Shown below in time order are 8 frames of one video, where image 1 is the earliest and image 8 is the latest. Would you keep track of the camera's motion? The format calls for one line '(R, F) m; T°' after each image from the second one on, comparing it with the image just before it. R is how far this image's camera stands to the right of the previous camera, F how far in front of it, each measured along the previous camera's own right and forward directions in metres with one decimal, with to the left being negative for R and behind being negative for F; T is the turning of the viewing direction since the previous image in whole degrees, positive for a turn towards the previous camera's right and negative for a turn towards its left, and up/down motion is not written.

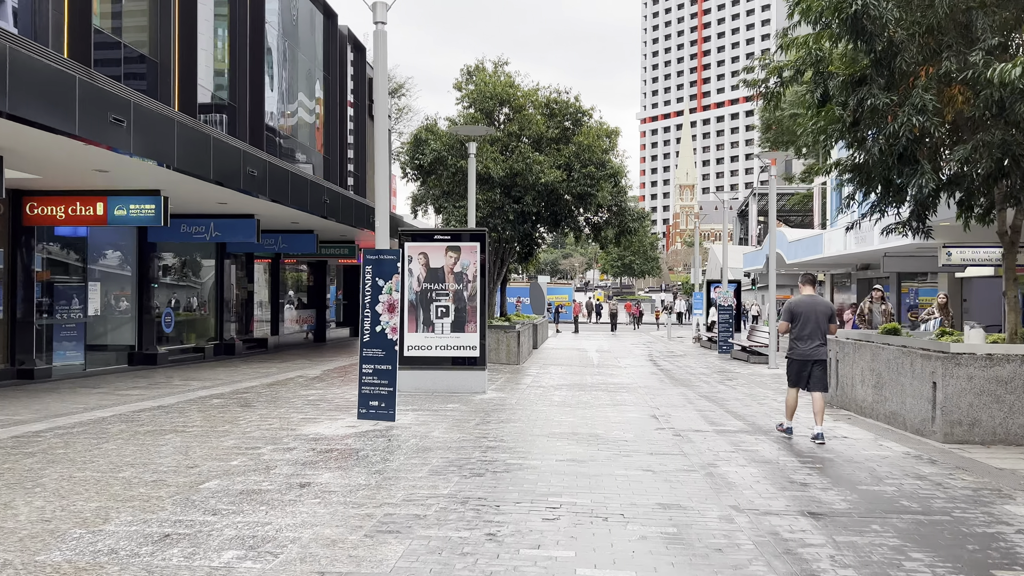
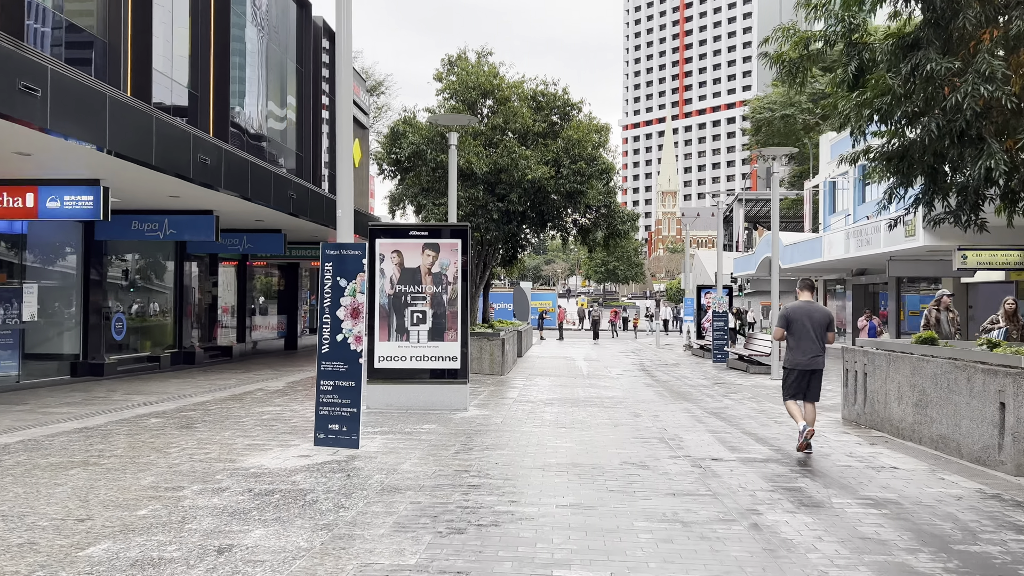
(-0.1, +1.5) m; +1°
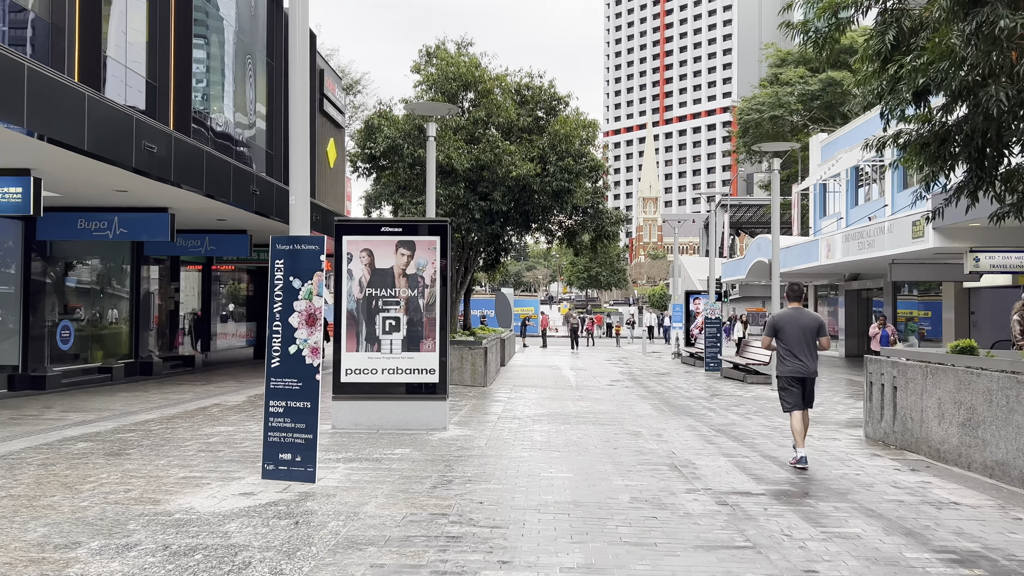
(-0.1, +1.3) m; +1°
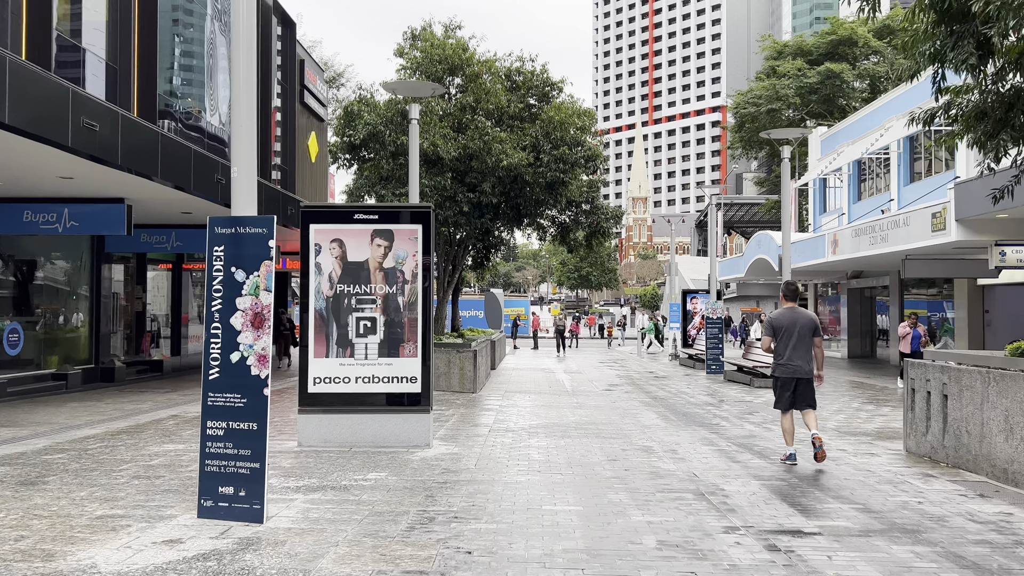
(0.0, +1.3) m; +1°
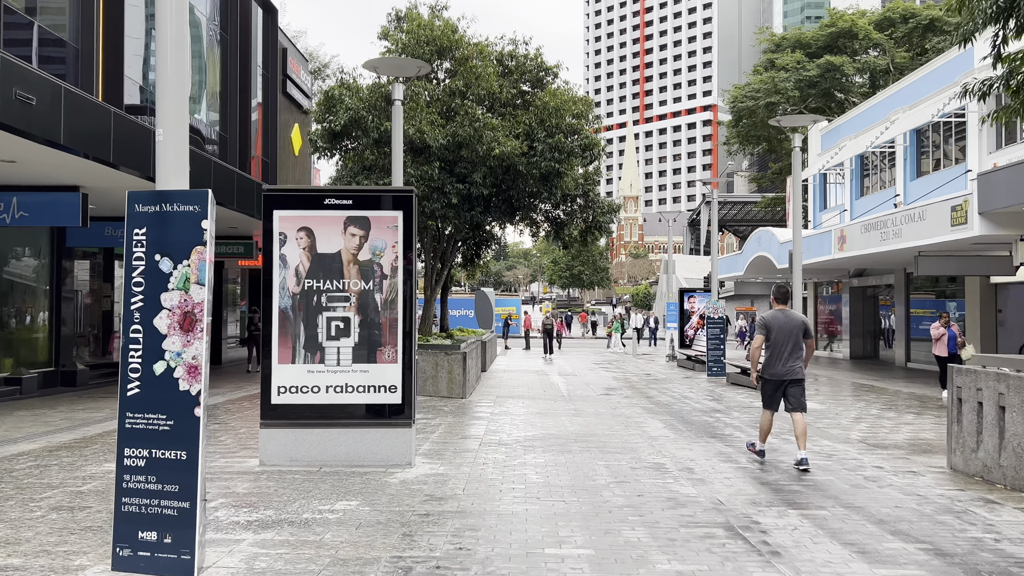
(0.0, +1.1) m; +1°
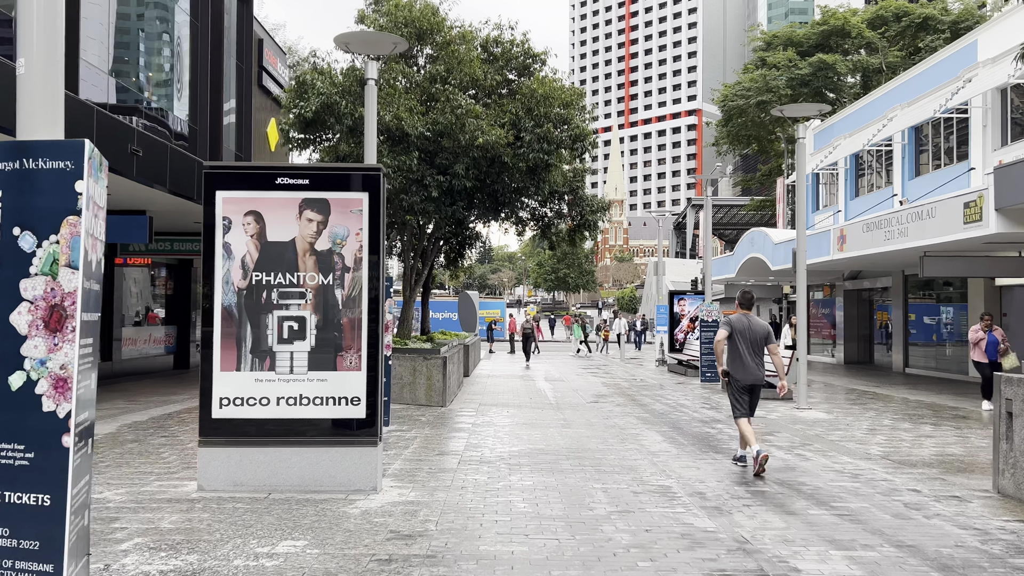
(0.0, +1.1) m; +1°
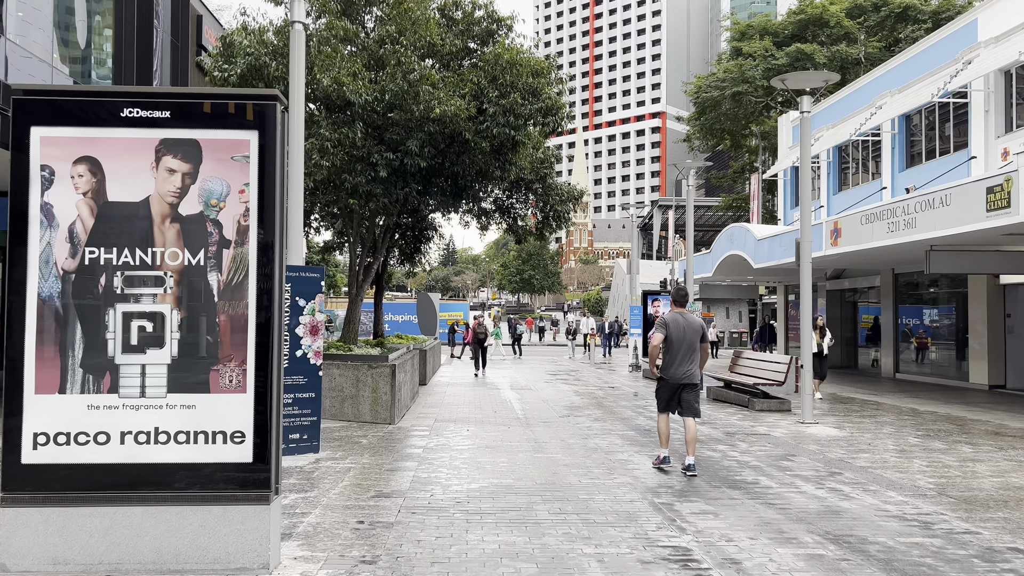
(0.0, +2.1) m; +3°
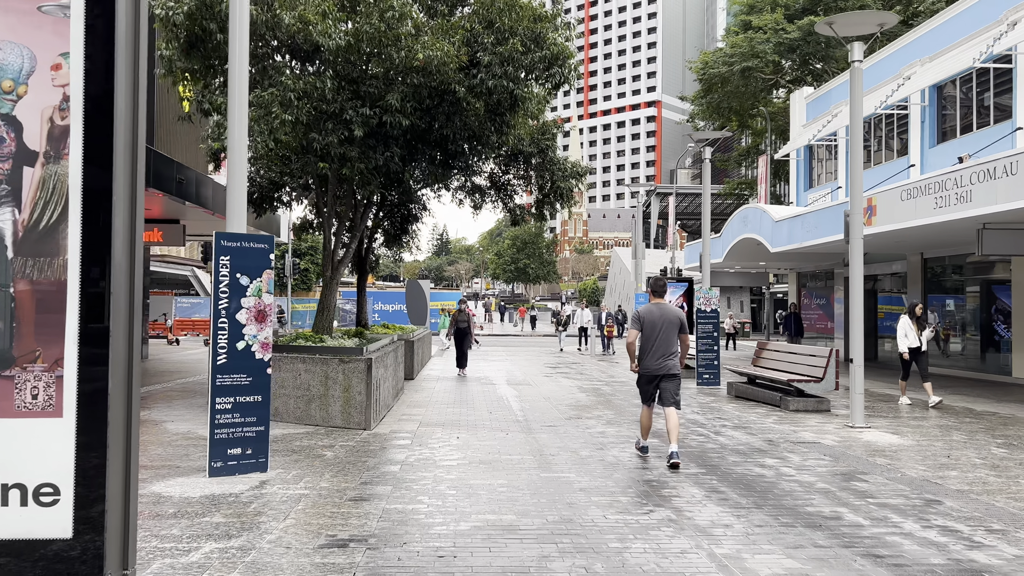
(-0.1, +1.9) m; 0°
